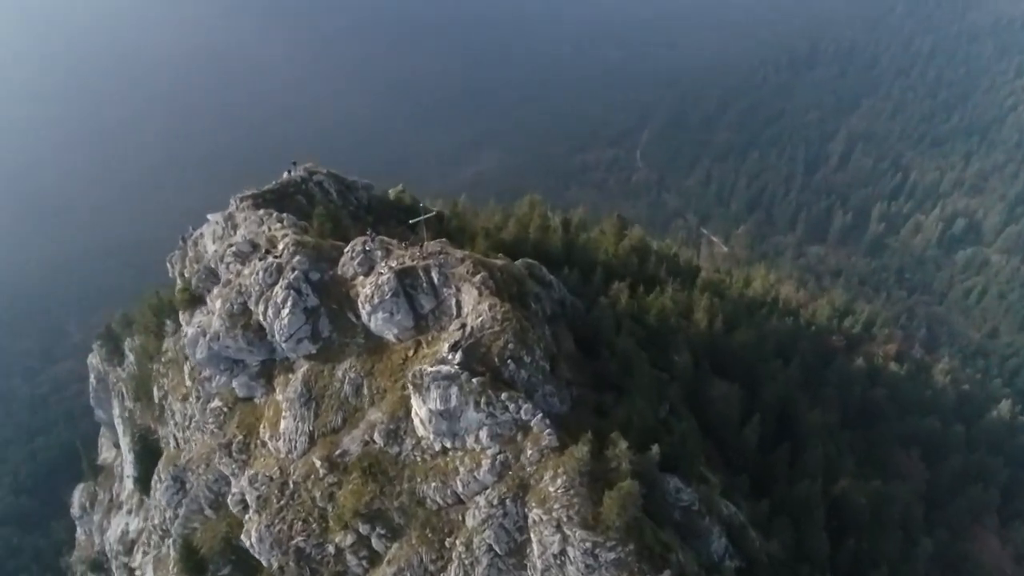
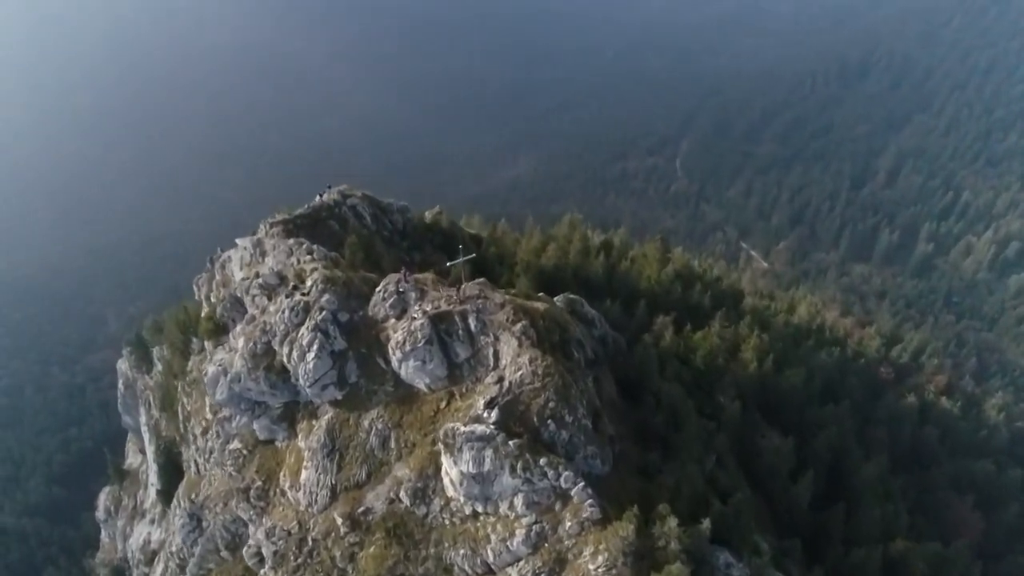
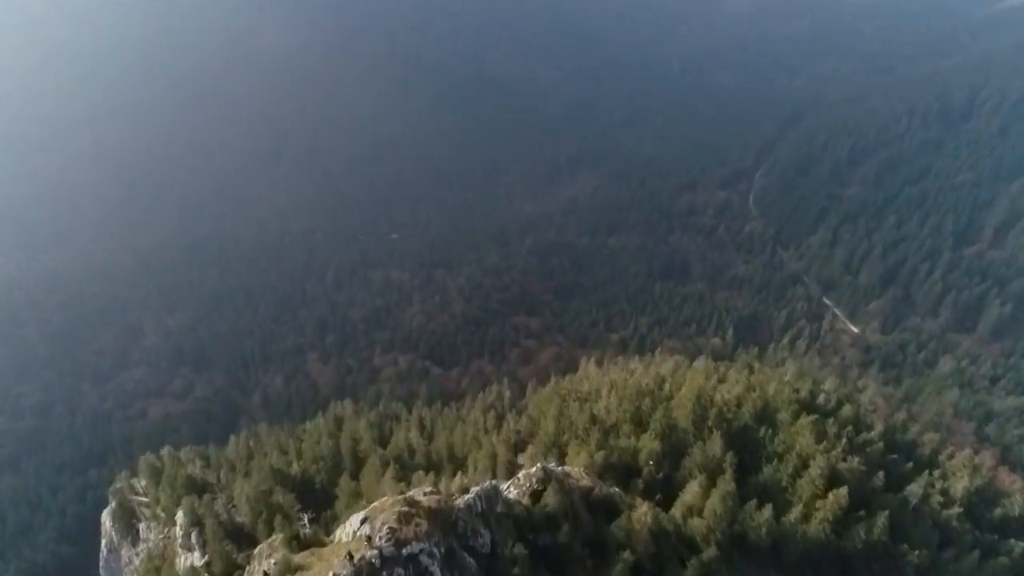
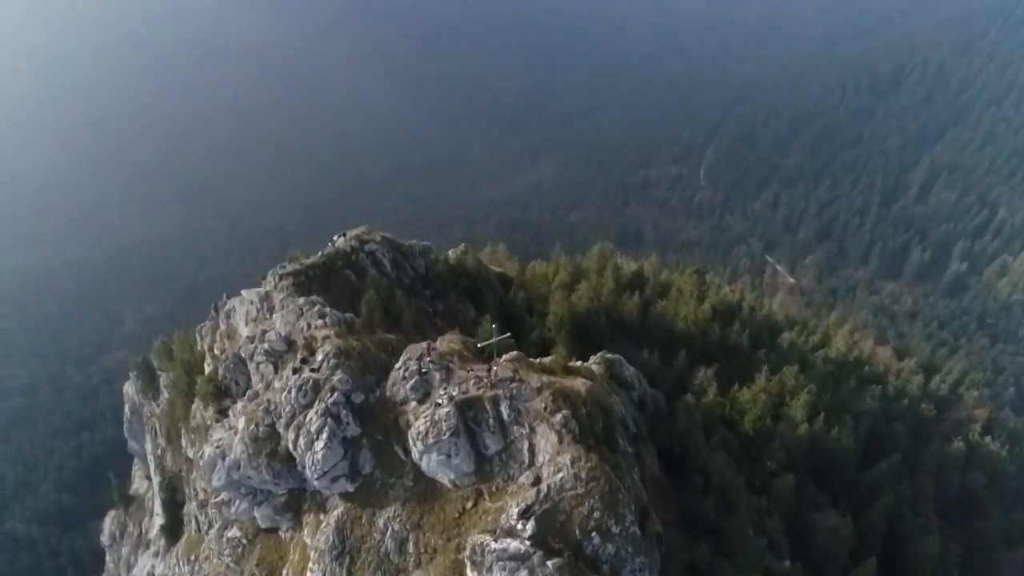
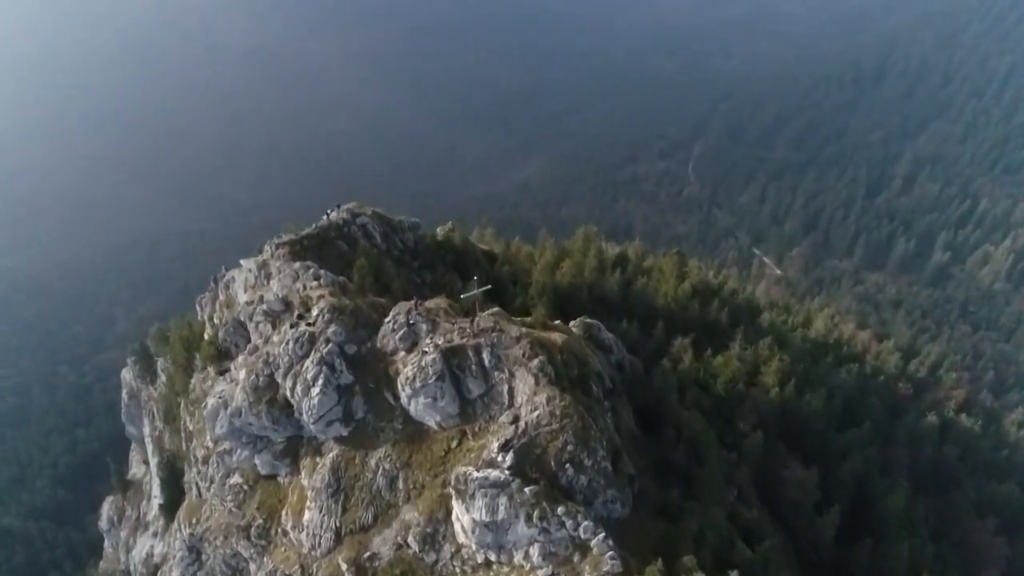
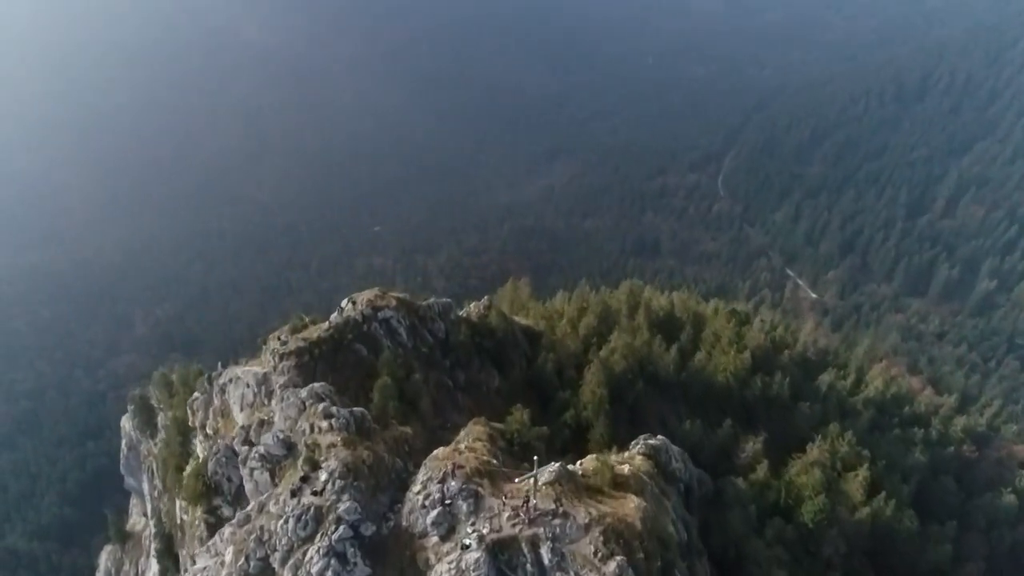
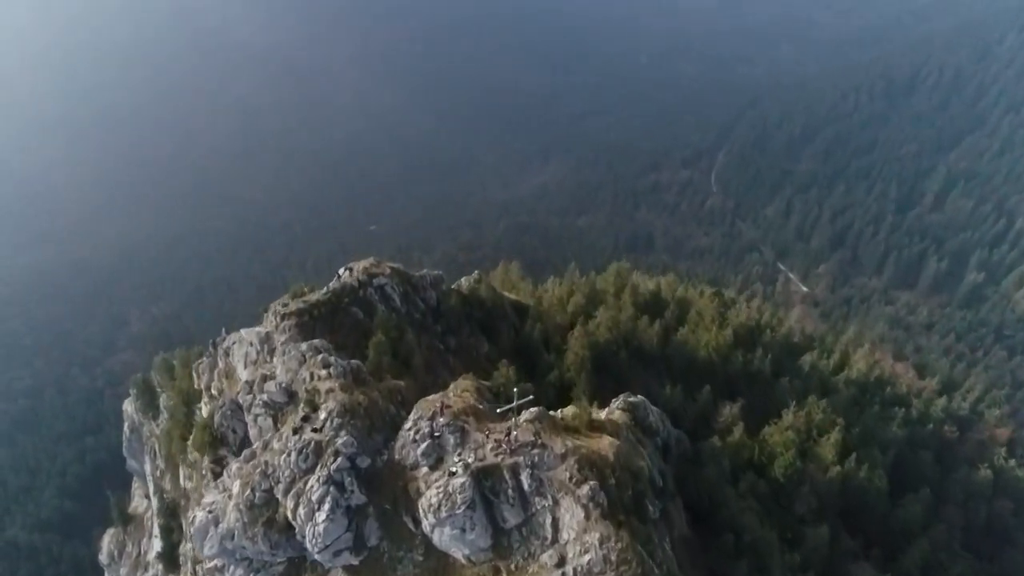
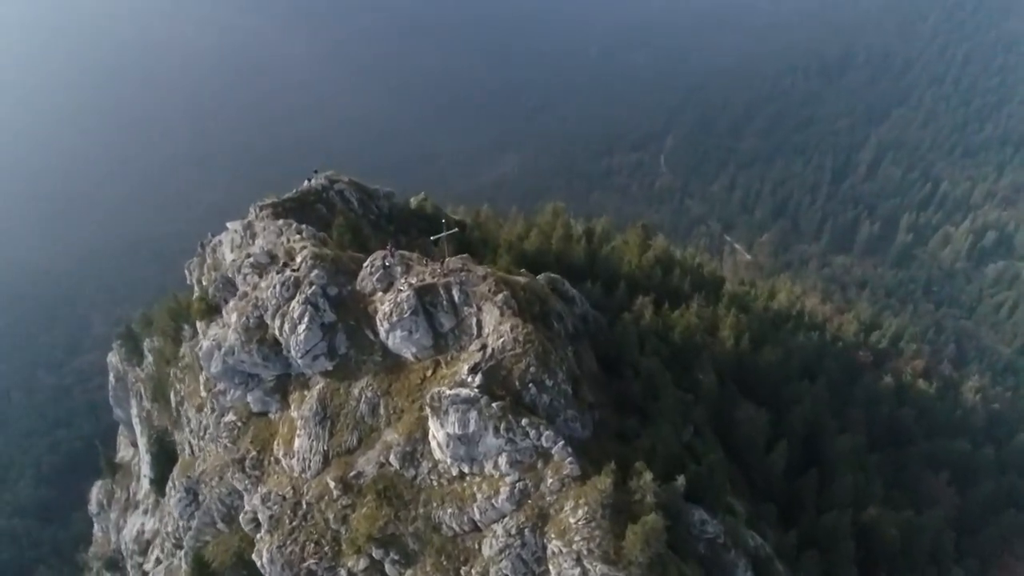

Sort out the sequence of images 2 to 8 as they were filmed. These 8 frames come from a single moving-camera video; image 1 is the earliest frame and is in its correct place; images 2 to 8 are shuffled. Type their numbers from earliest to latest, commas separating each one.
8, 2, 5, 4, 7, 6, 3
